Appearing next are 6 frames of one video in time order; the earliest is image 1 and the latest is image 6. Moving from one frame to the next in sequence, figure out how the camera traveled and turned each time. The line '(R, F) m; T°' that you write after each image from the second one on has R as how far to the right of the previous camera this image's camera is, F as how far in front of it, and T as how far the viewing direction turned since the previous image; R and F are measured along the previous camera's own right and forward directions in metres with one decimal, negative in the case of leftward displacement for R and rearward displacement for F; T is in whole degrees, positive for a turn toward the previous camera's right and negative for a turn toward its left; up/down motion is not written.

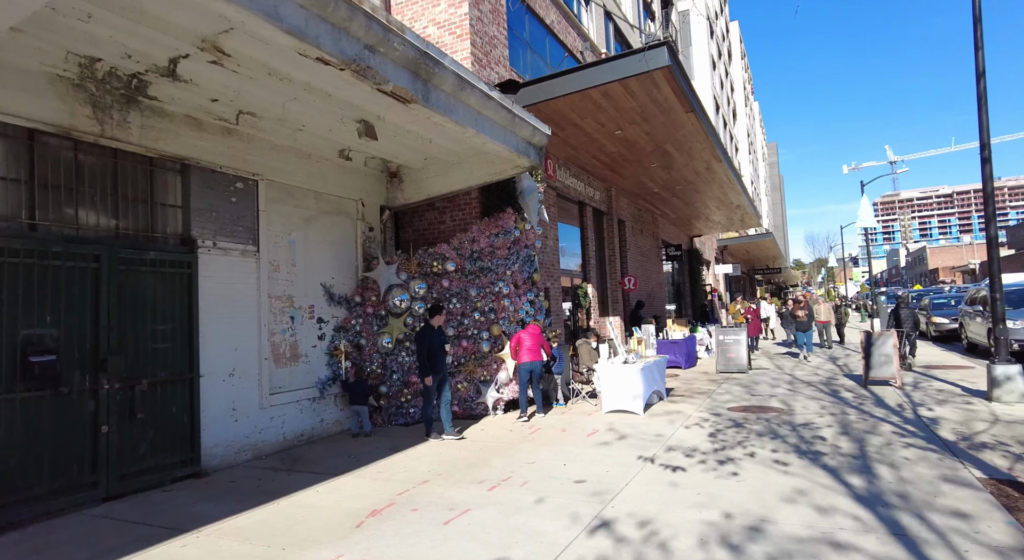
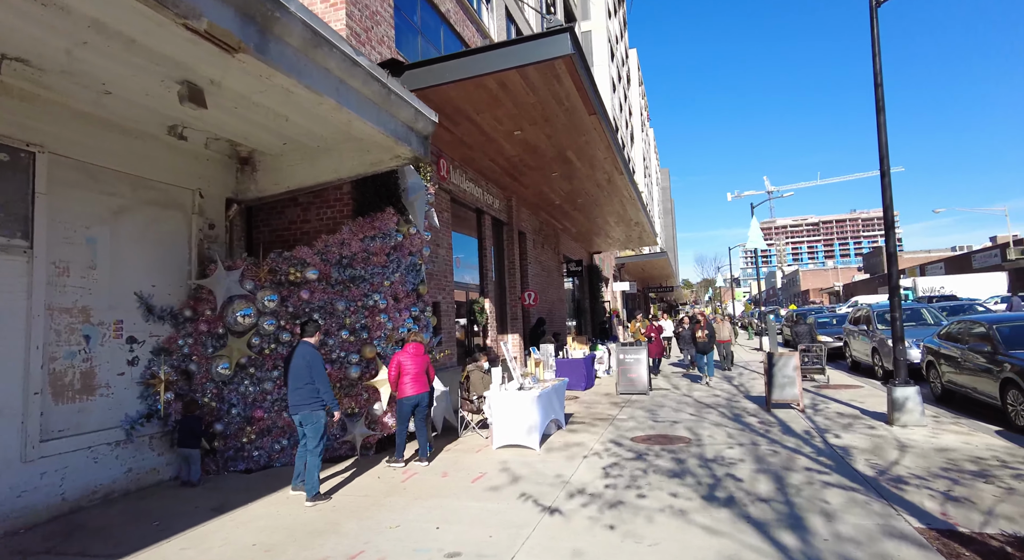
(+0.3, +1.1) m; +10°
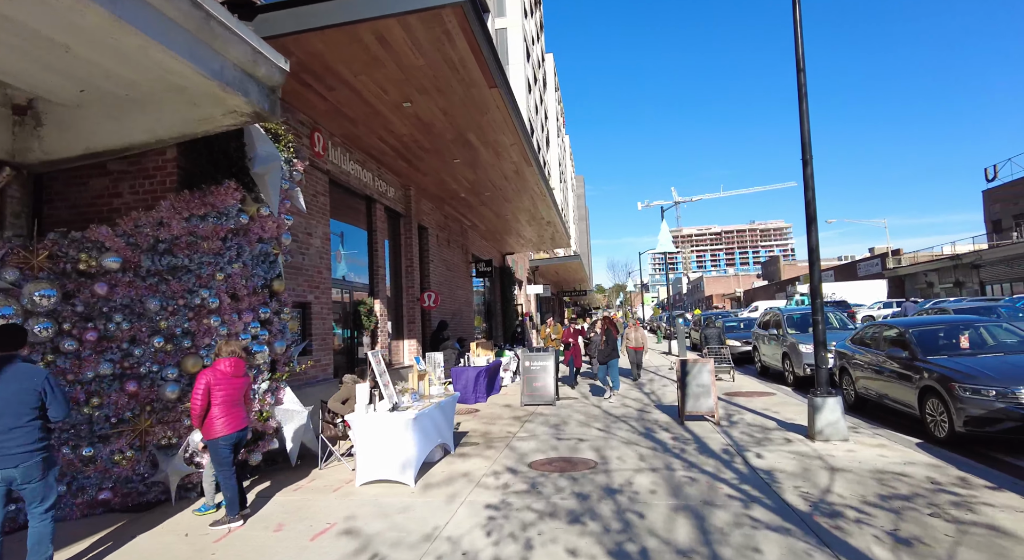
(+0.5, +1.2) m; +9°
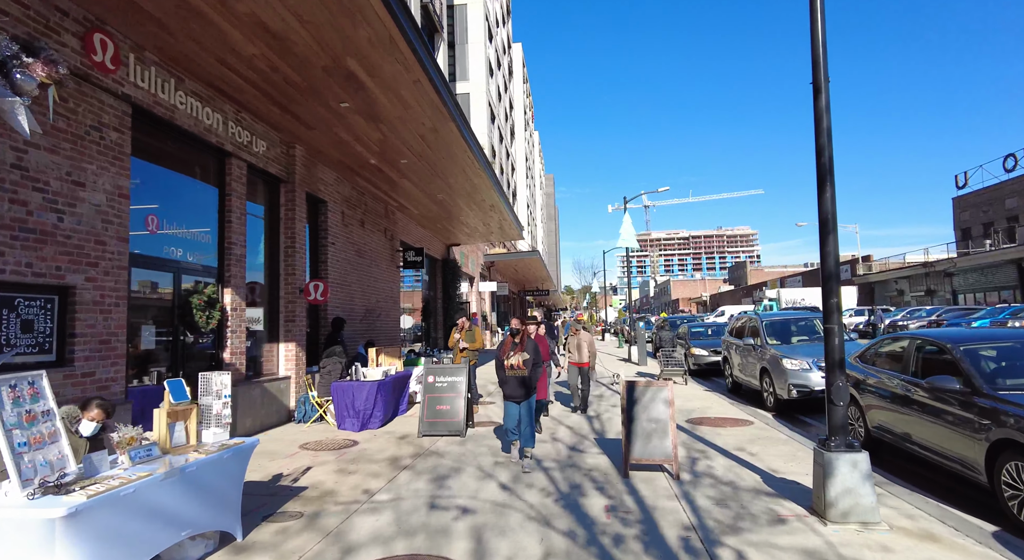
(+1.0, +2.5) m; +3°
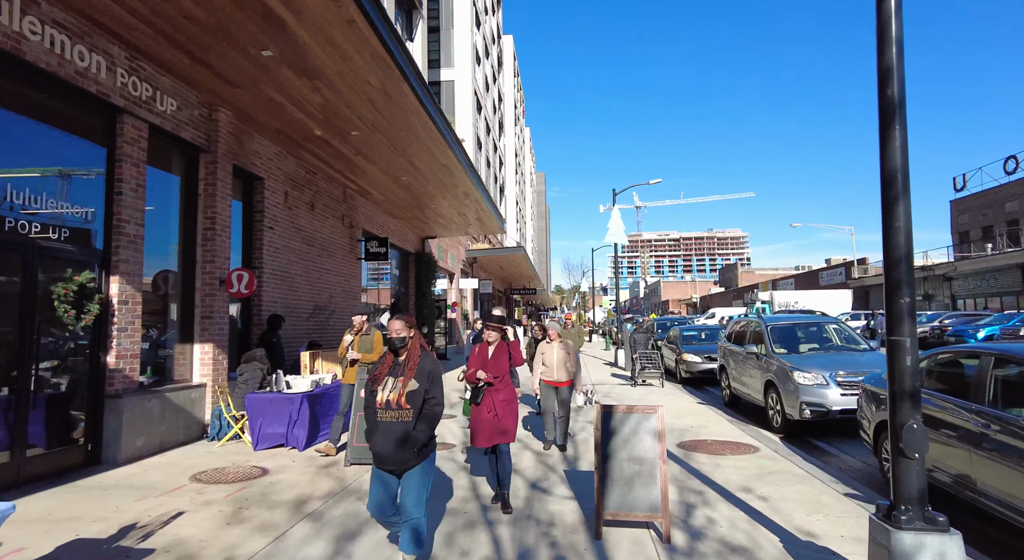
(+0.4, +1.4) m; +1°
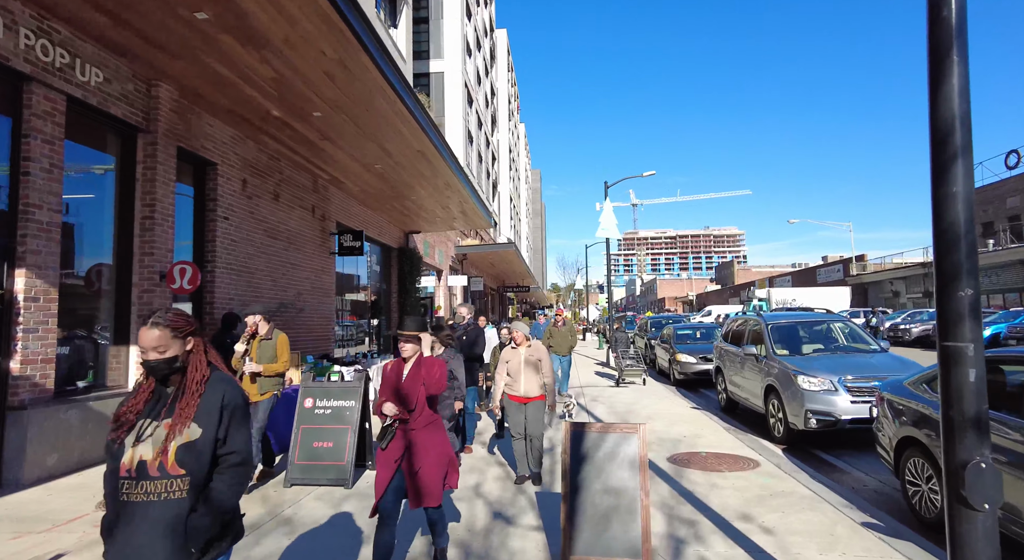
(+0.3, +0.8) m; 0°
